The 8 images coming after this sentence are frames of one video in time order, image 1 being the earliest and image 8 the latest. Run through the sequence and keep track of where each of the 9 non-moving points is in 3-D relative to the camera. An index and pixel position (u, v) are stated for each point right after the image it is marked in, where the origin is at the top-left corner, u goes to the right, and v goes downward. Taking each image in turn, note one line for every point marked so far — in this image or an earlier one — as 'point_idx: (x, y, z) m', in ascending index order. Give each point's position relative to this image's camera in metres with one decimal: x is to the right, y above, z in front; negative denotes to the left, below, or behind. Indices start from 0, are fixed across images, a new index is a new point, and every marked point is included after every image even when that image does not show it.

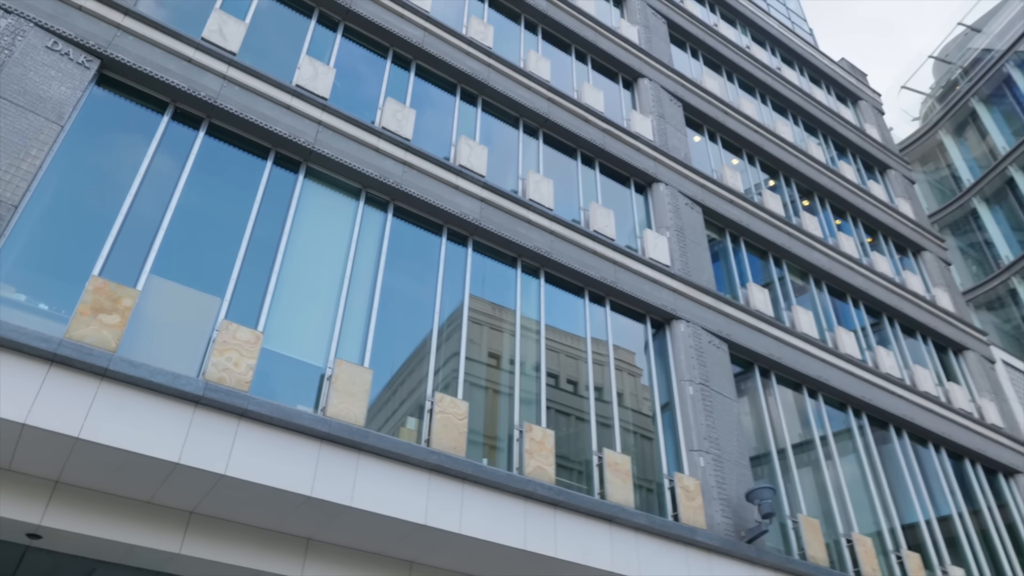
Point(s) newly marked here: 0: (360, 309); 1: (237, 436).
0: (-2.2, -0.3, +10.7) m
1: (-3.1, -1.7, +8.4) m
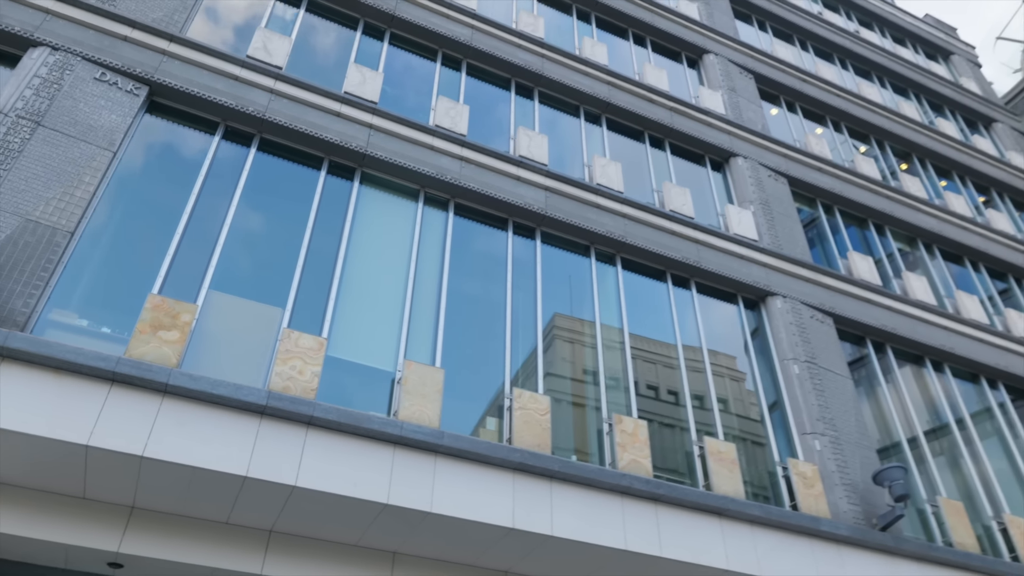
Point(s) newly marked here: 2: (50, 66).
0: (-1.2, -0.3, +10.2) m
1: (-2.2, -1.7, +8.0) m
2: (-5.8, +2.8, +9.4) m
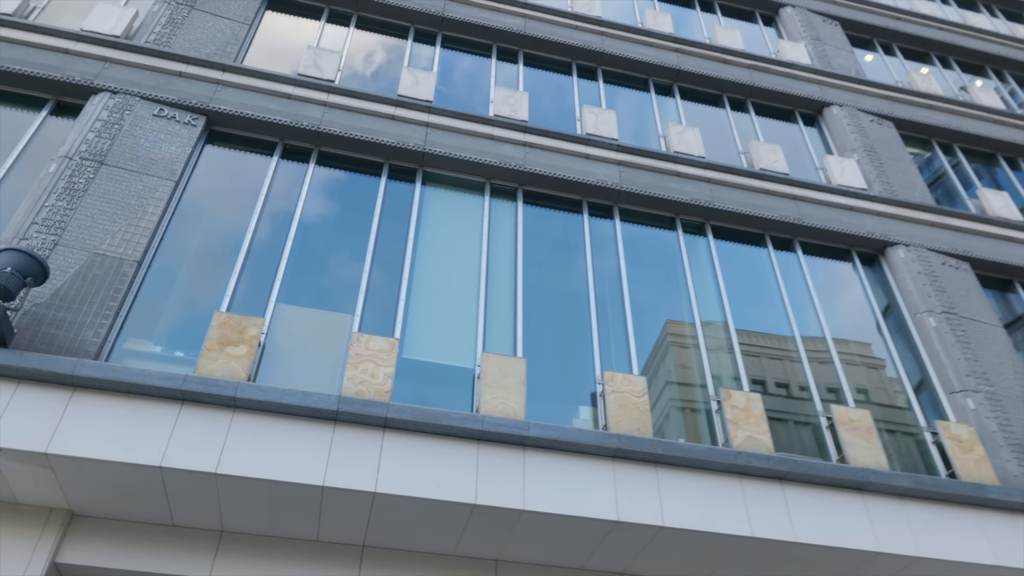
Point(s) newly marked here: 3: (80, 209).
0: (-0.1, -0.2, +9.6) m
1: (-1.3, -1.6, +7.5) m
2: (-5.1, +2.3, +9.6) m
3: (-4.9, +0.9, +8.5) m
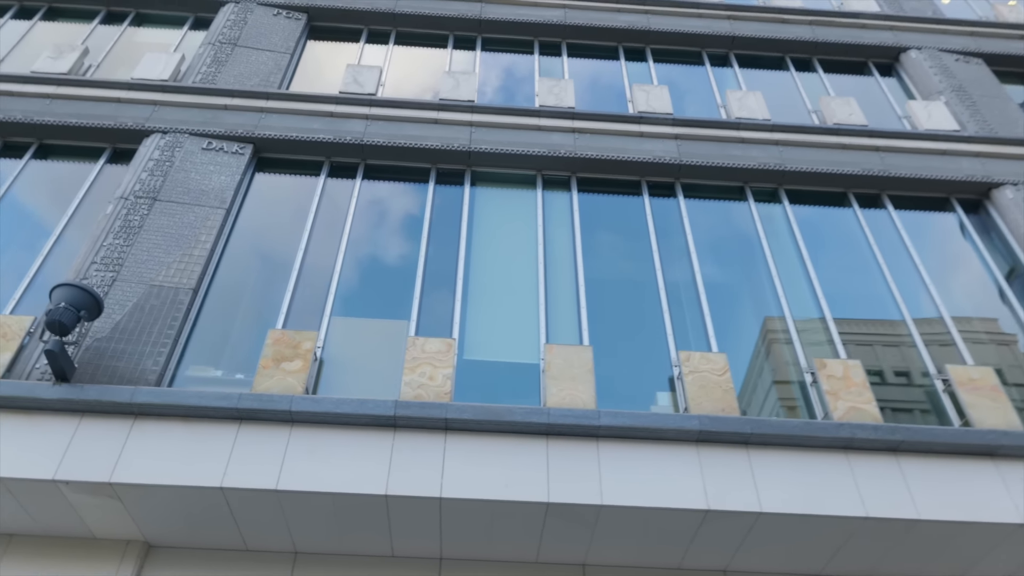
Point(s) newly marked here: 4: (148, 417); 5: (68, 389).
0: (+0.7, 0.0, +9.1) m
1: (-0.6, -1.6, +7.1) m
2: (-4.6, +1.8, +9.8) m
3: (-4.3, +0.5, +8.7) m
4: (-3.5, -1.2, +7.2) m
5: (-4.2, -1.0, +7.2) m
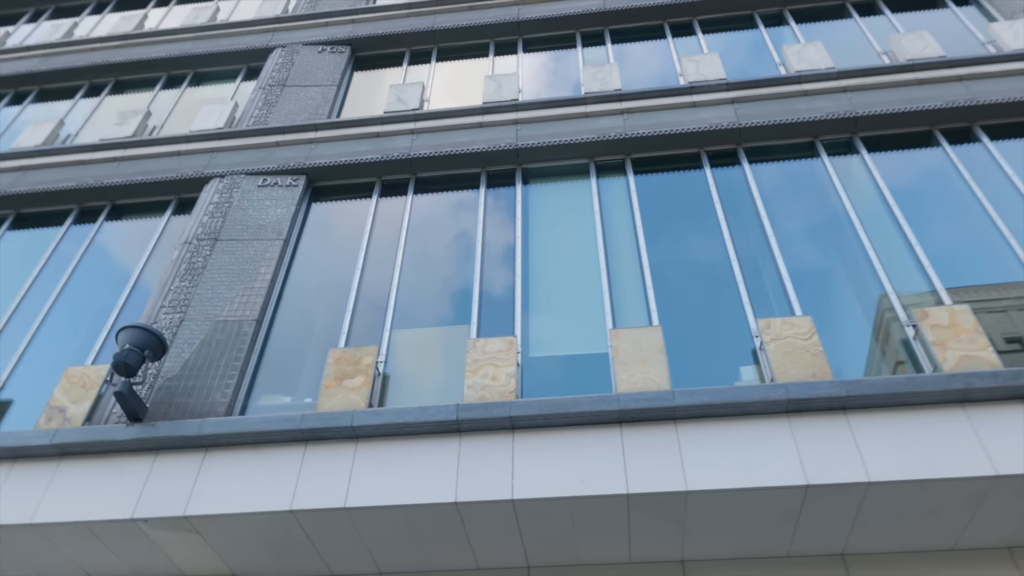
0: (+1.4, +0.1, +8.6) m
1: (0.0, -1.5, +6.7) m
2: (-3.9, +1.3, +10.1) m
3: (-3.7, 0.0, +8.9) m
4: (-2.8, -1.5, +7.2) m
5: (-3.6, -1.4, +7.3) m
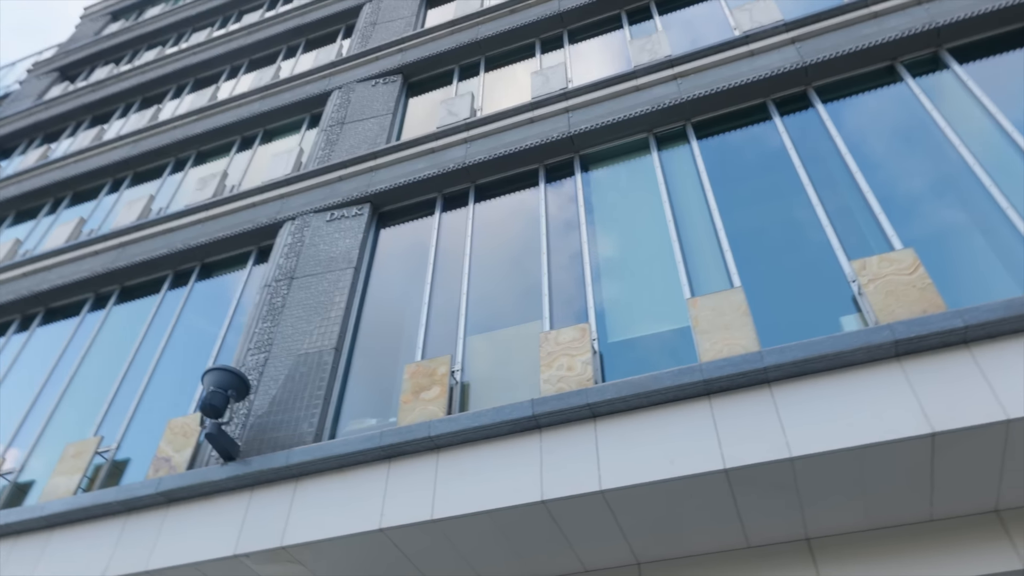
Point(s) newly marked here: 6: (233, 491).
0: (+2.1, +0.5, +8.0) m
1: (+0.7, -1.3, +6.3) m
2: (-3.0, +0.7, +10.3) m
3: (-2.8, -0.4, +9.0) m
4: (-1.9, -1.8, +7.2) m
5: (-2.7, -1.8, +7.4) m
6: (-2.7, -2.0, +7.4) m
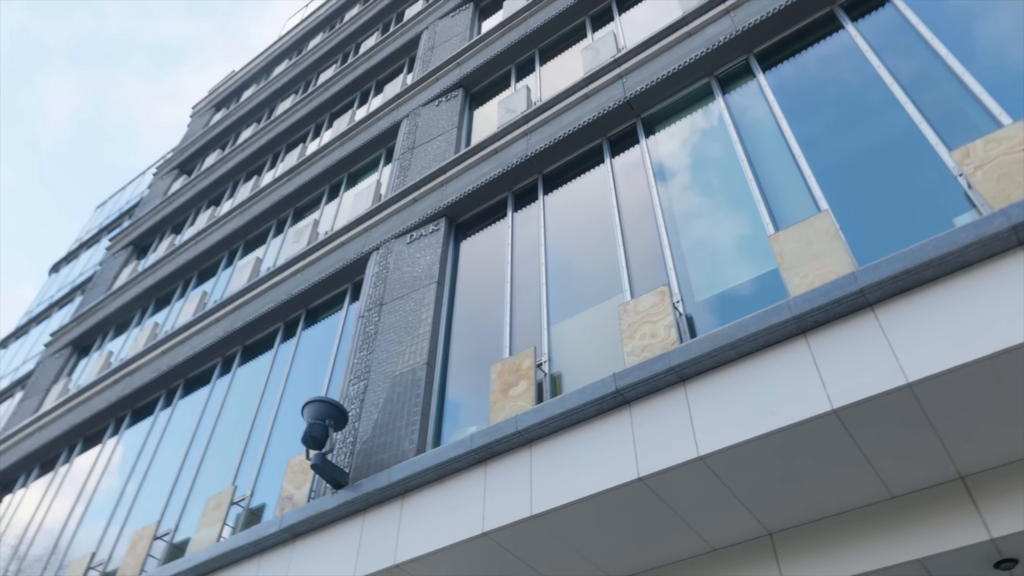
0: (+2.6, +1.1, +7.3) m
1: (+1.4, -0.9, +5.8) m
2: (-1.9, +0.4, +10.5) m
3: (-1.7, -0.7, +9.1) m
4: (-0.9, -1.9, +7.1) m
5: (-1.6, -2.0, +7.5) m
6: (-1.6, -2.3, +7.4) m
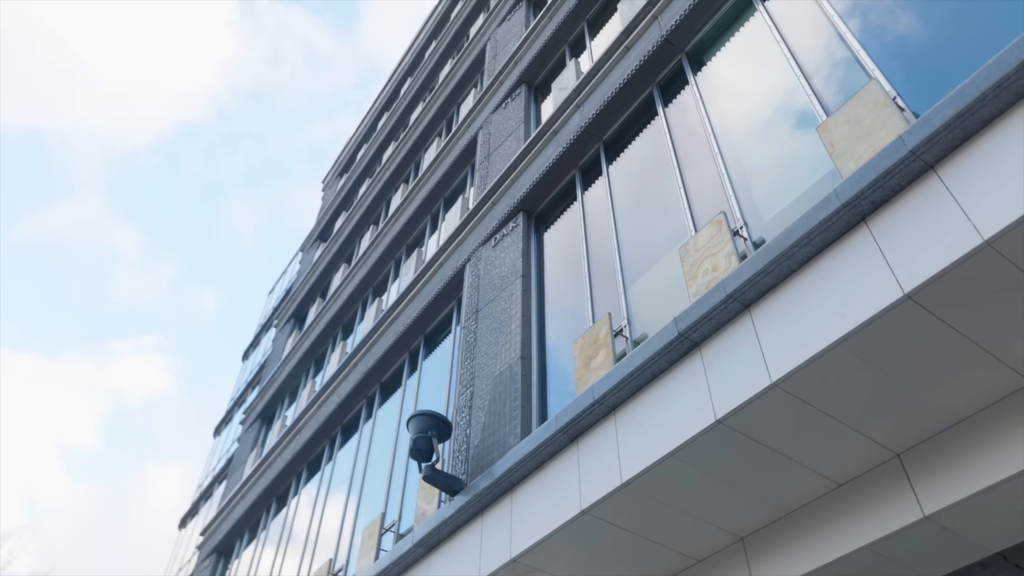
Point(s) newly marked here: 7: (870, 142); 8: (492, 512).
0: (+2.8, +2.0, +6.5) m
1: (+1.7, -0.3, +5.2) m
2: (-0.6, +0.2, +10.6) m
3: (-0.4, -0.8, +9.1) m
4: (+0.1, -1.8, +7.0) m
5: (-0.5, -2.1, +7.5) m
6: (-0.4, -2.3, +7.4) m
7: (+2.5, +1.0, +5.2) m
8: (-0.2, -2.1, +7.1) m
